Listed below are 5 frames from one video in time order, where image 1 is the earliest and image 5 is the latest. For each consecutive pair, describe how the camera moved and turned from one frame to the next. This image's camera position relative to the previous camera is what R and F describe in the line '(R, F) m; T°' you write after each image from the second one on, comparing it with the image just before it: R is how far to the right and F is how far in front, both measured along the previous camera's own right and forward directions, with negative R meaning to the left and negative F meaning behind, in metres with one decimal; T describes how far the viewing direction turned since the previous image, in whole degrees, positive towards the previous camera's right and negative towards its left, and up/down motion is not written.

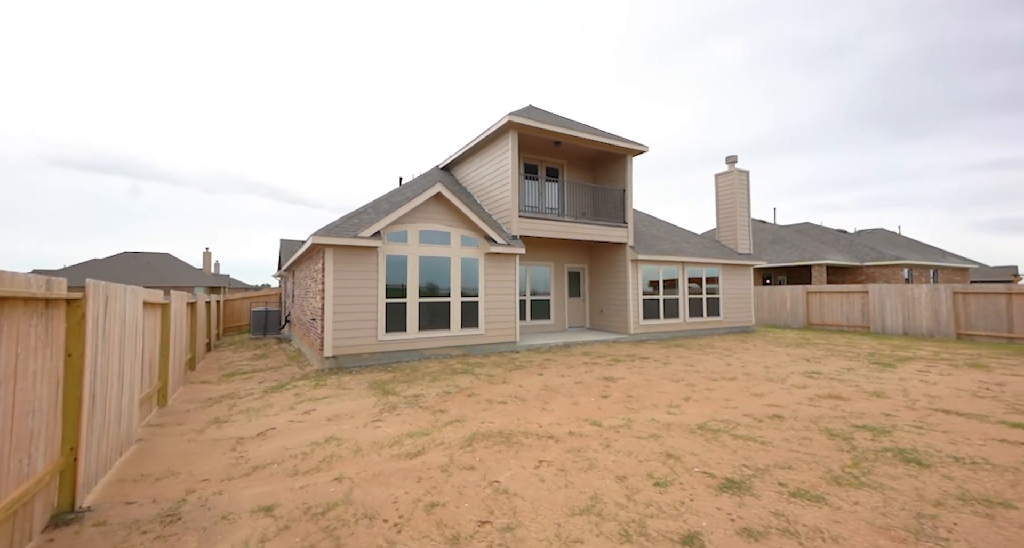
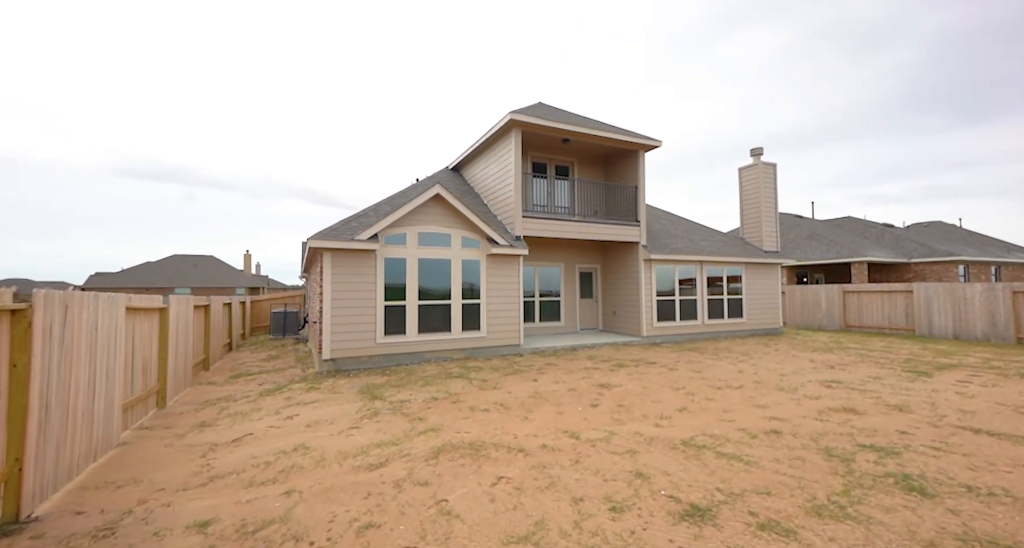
(+0.6, +0.2) m; -4°
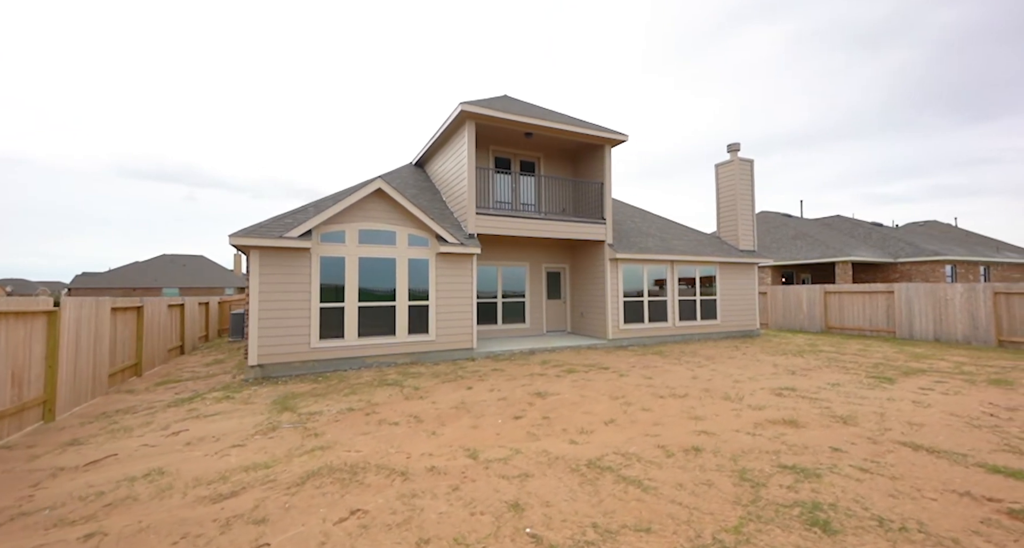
(+0.9, +0.4) m; 0°
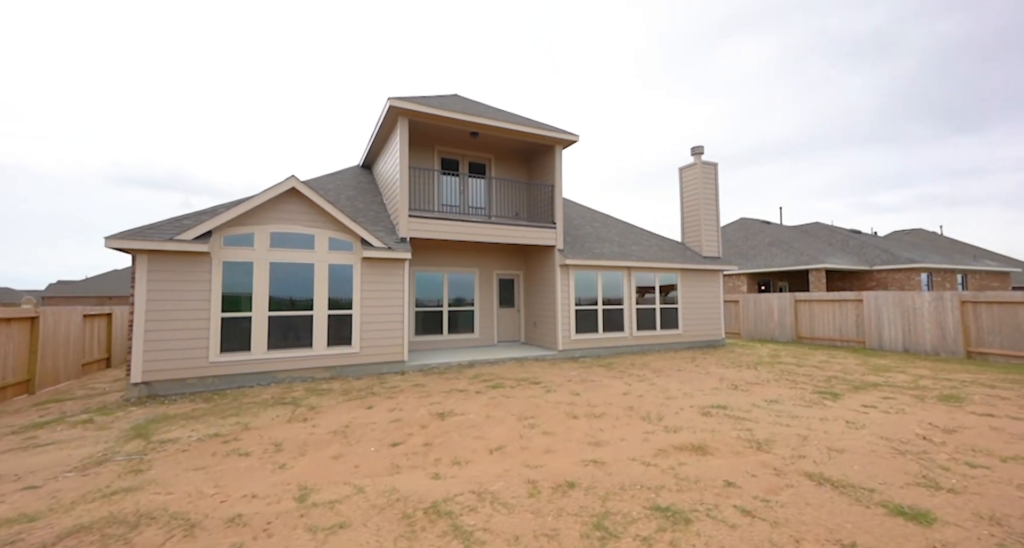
(+1.2, +0.5) m; +1°
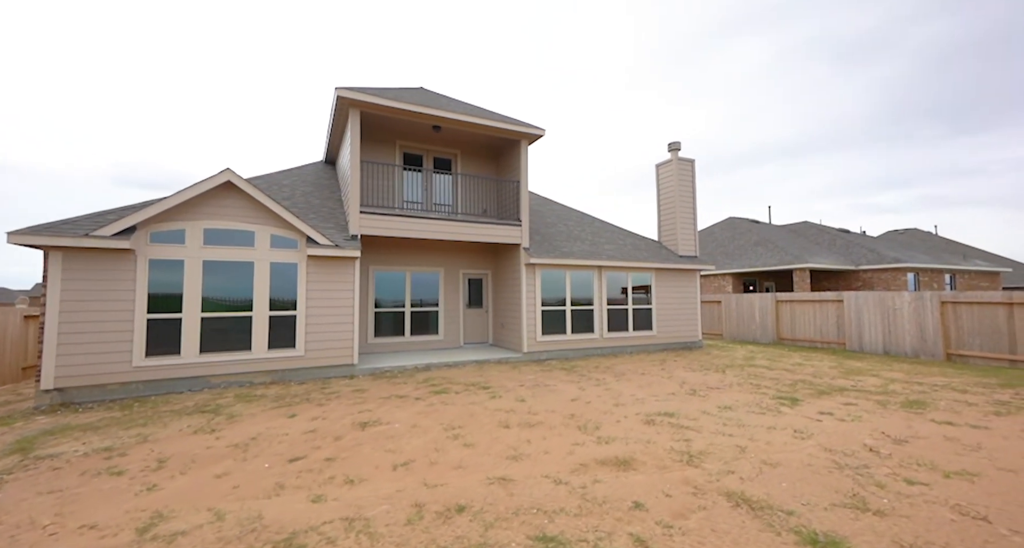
(+0.8, +0.3) m; 0°
